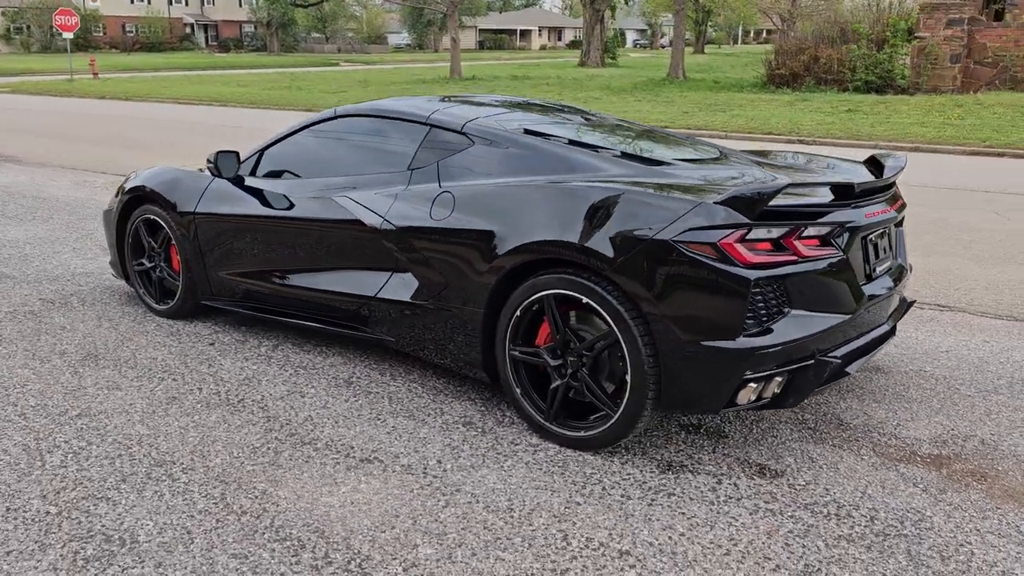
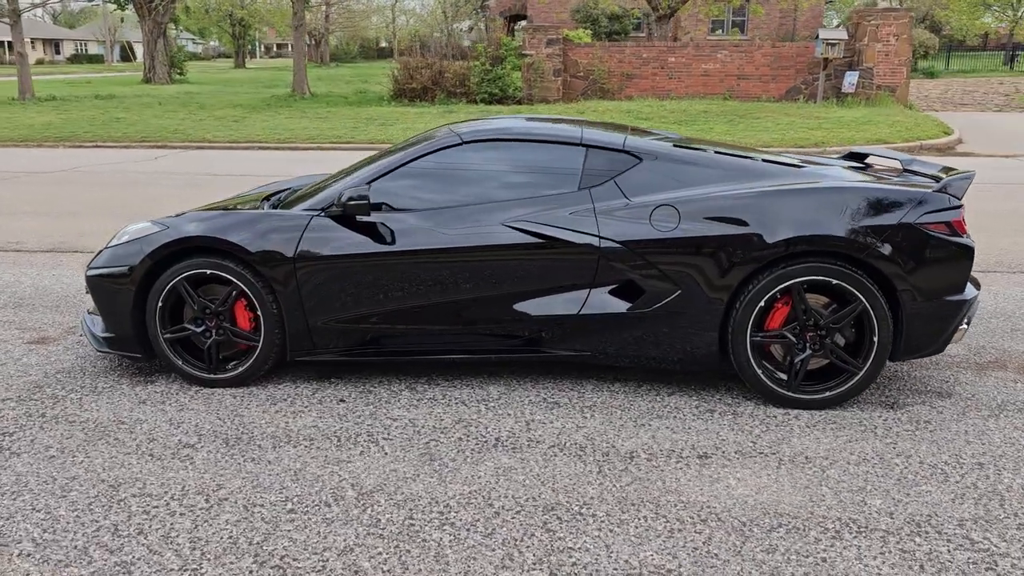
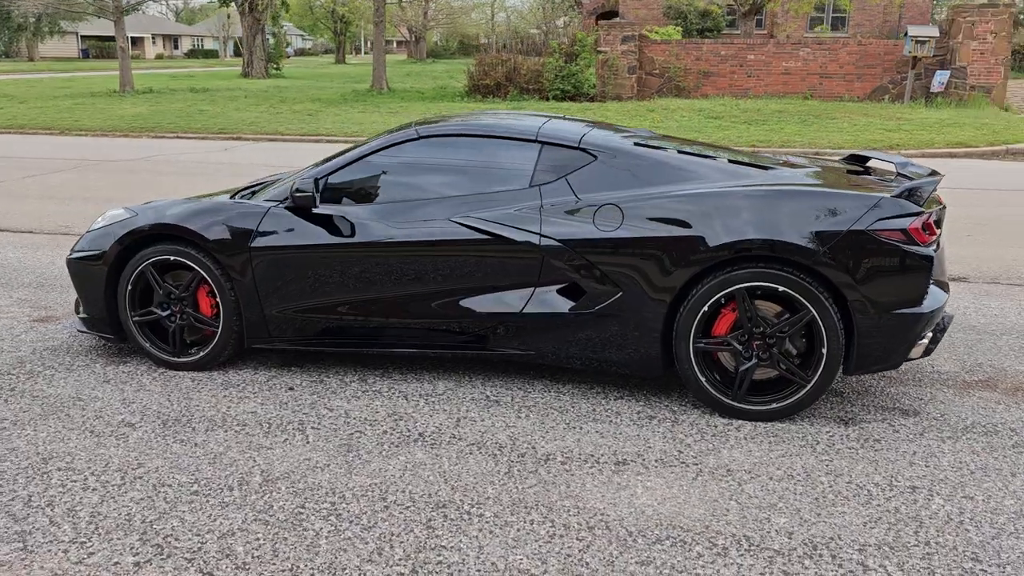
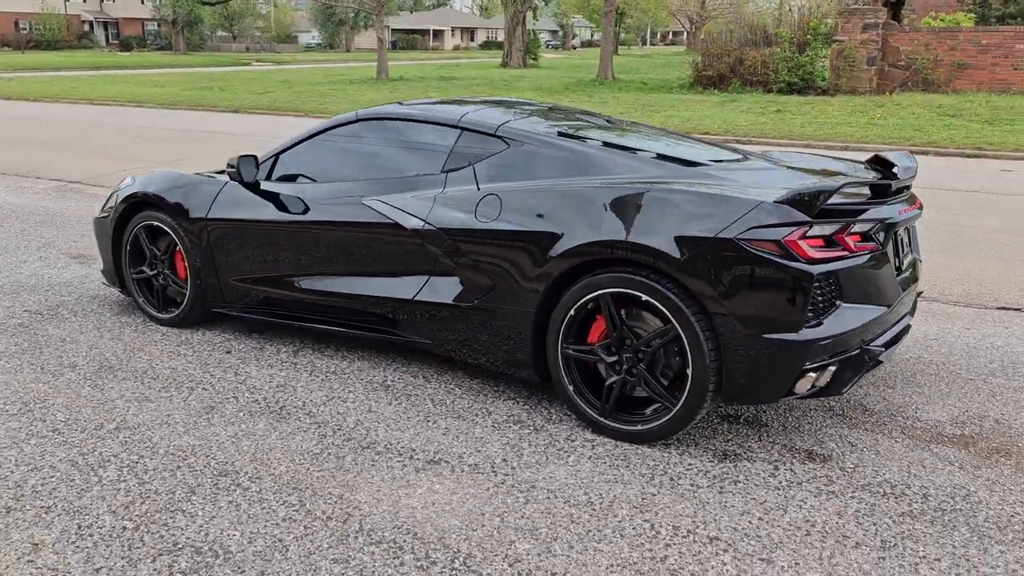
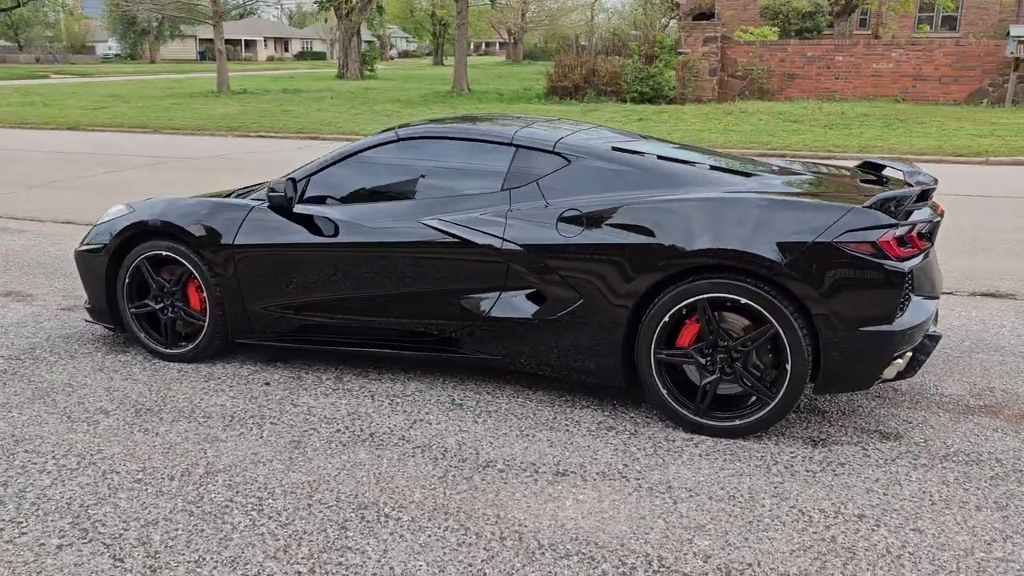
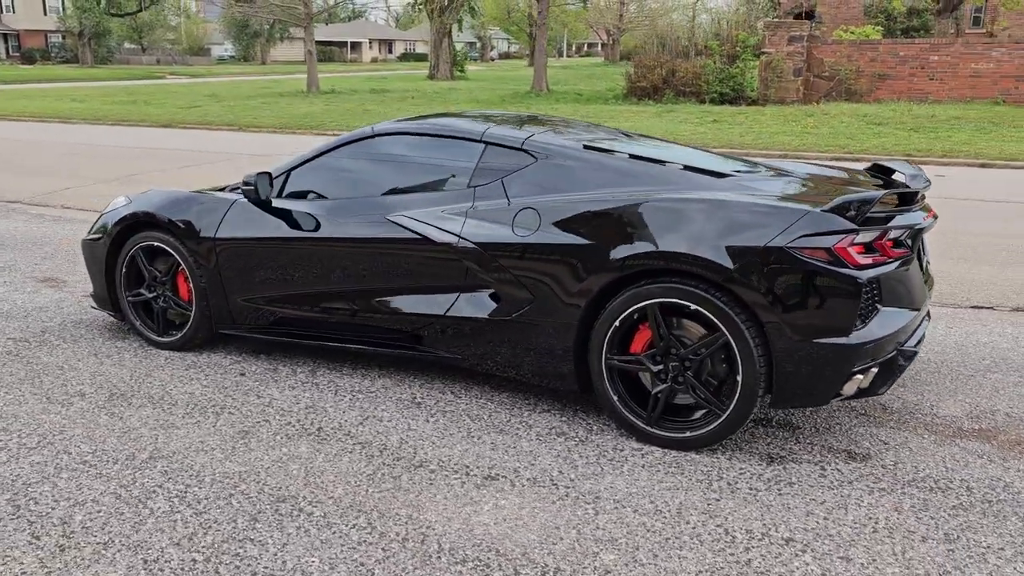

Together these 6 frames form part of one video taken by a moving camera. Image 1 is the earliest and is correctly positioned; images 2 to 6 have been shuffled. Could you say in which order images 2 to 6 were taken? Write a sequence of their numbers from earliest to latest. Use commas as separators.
4, 6, 5, 3, 2
